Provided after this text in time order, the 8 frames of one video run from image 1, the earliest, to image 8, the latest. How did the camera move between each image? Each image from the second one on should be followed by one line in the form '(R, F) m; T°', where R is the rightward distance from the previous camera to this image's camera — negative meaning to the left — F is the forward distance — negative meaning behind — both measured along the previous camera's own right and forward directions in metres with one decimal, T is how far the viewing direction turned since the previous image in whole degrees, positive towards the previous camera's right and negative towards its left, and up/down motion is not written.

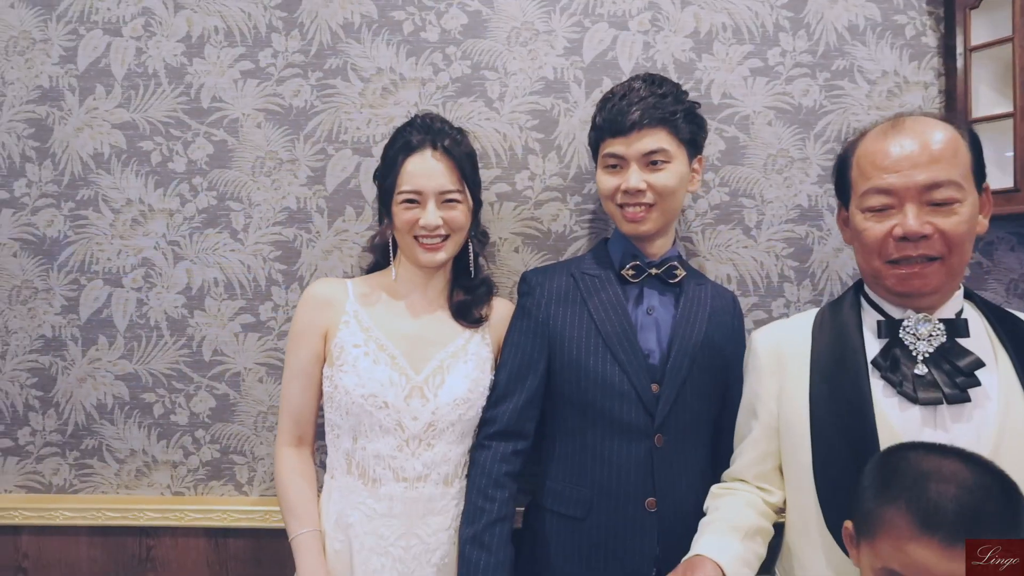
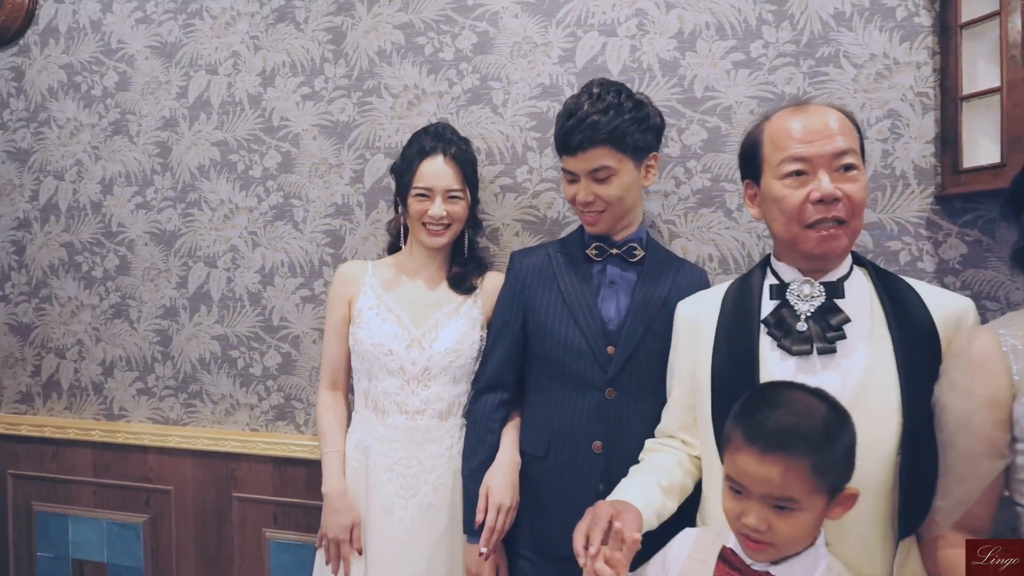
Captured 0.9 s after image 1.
(+0.3, -0.2) m; -11°
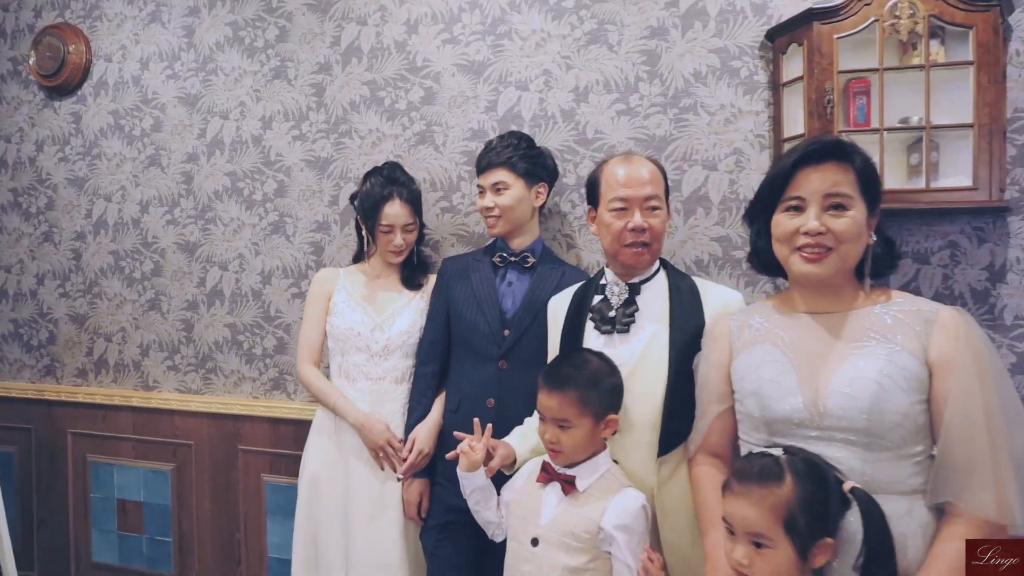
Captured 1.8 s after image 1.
(+0.3, -0.4) m; -3°
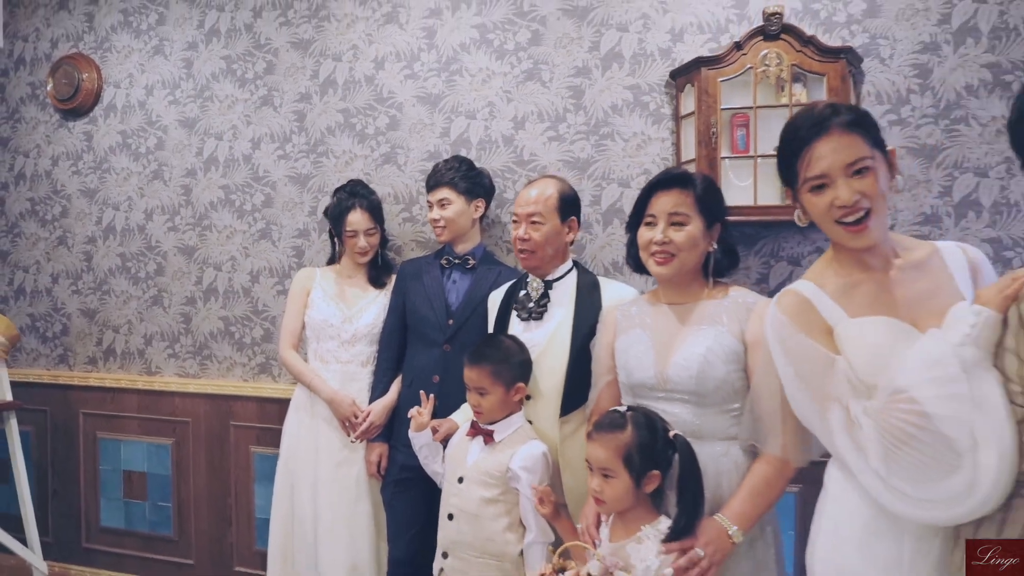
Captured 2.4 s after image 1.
(+0.2, -0.4) m; 0°
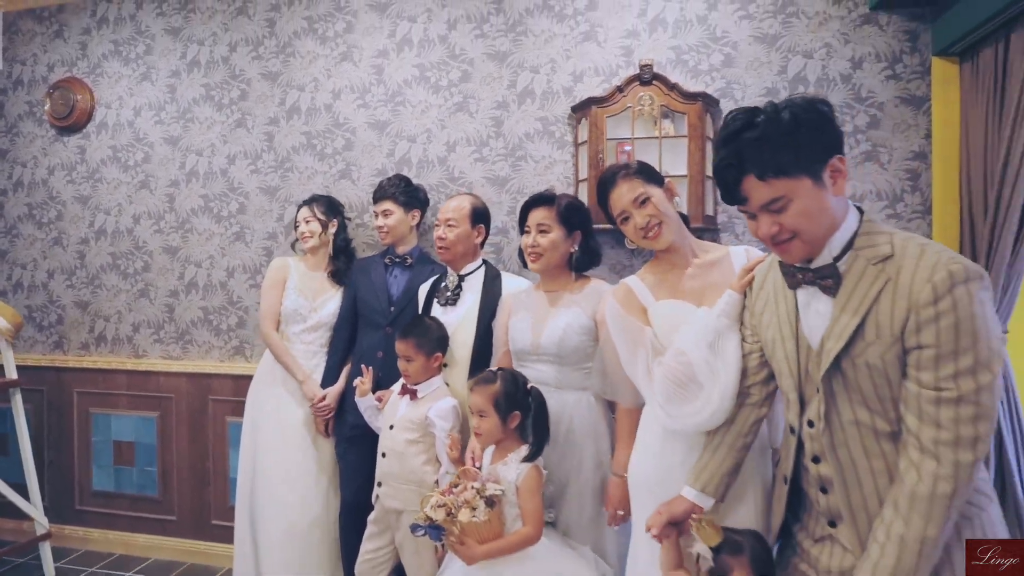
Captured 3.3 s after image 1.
(+0.2, -0.5) m; +2°
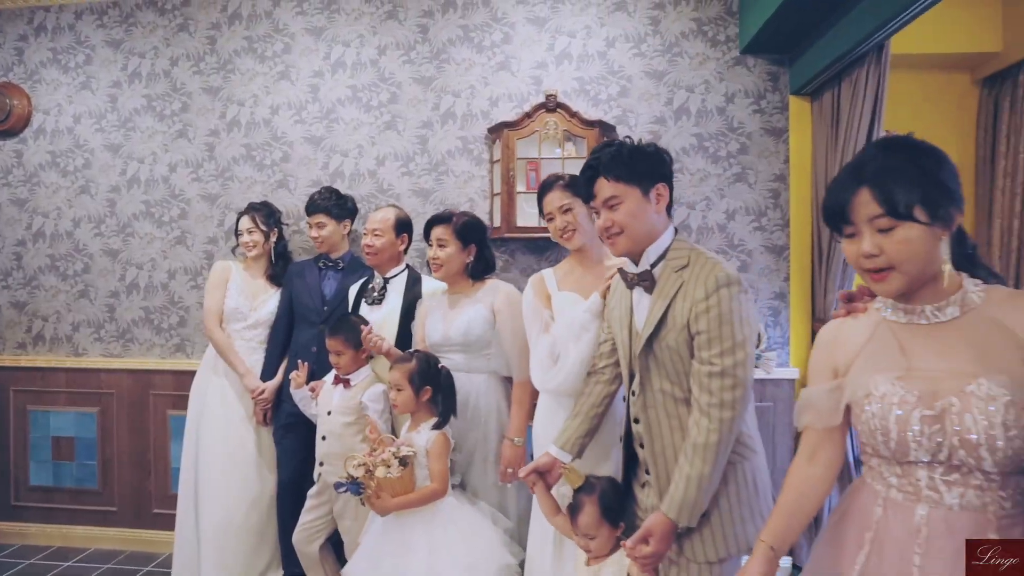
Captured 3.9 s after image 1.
(+0.1, -0.3) m; +5°
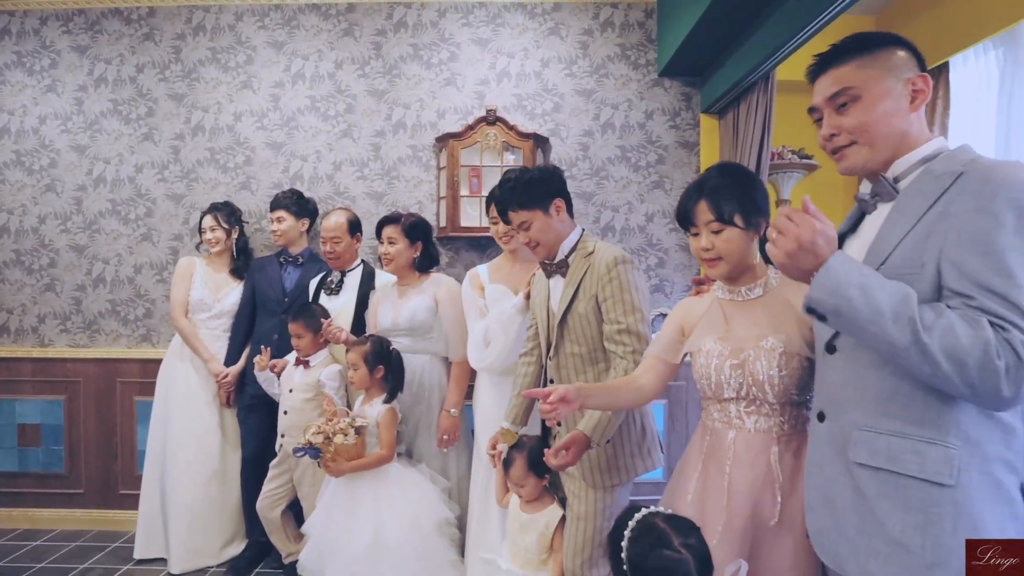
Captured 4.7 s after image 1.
(+0.1, -0.3) m; +4°
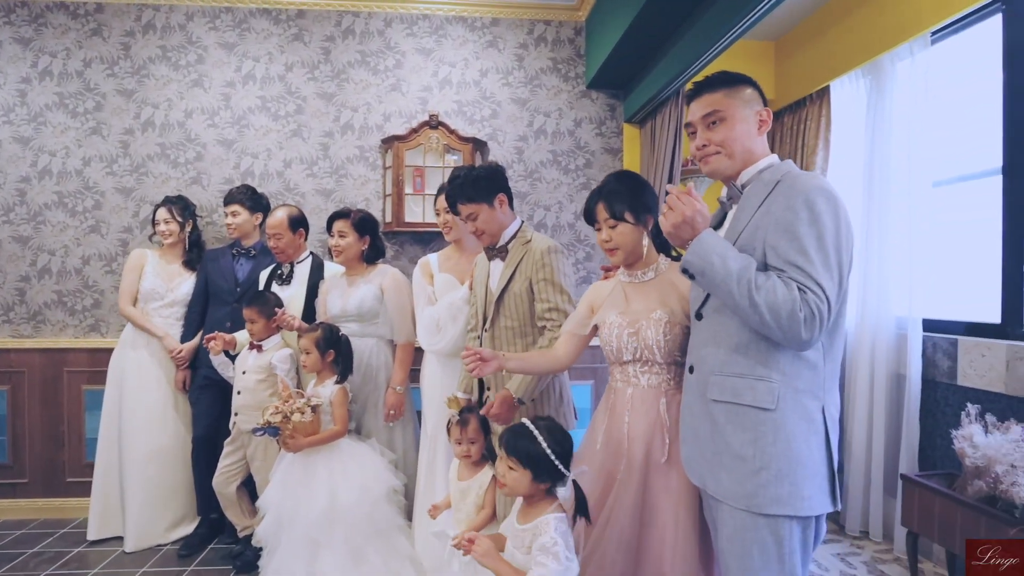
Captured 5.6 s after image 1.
(0.0, -0.3) m; +5°
